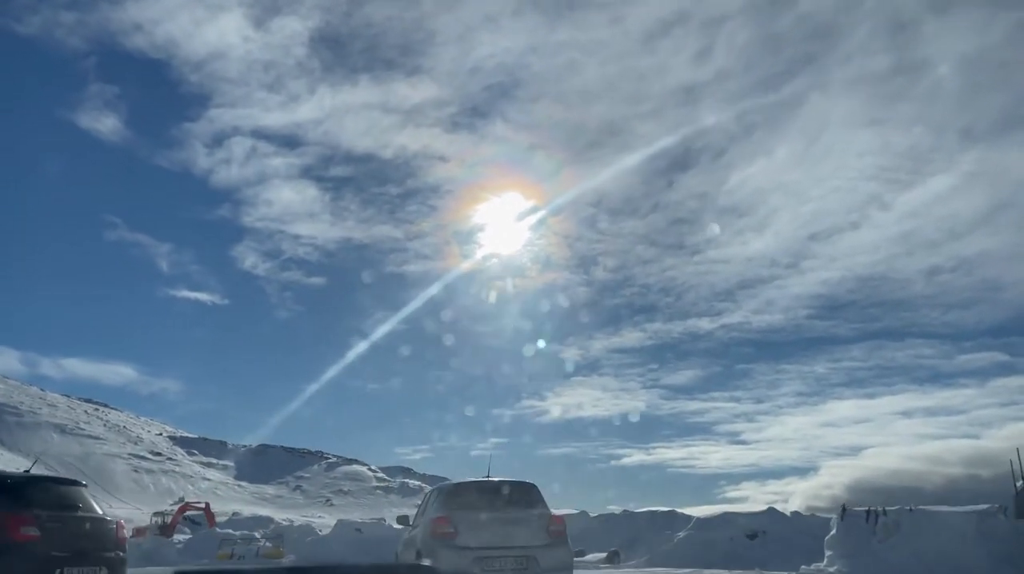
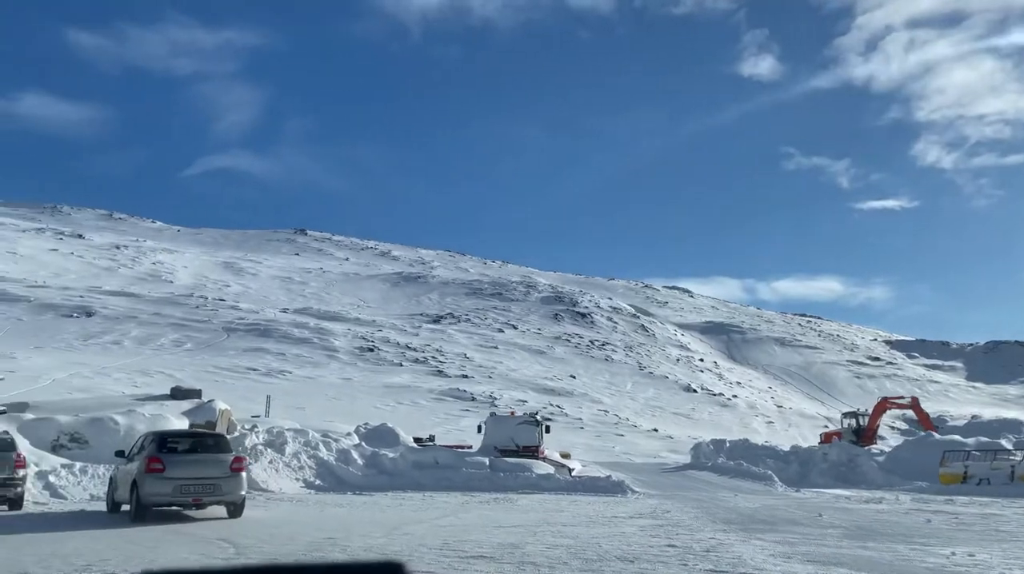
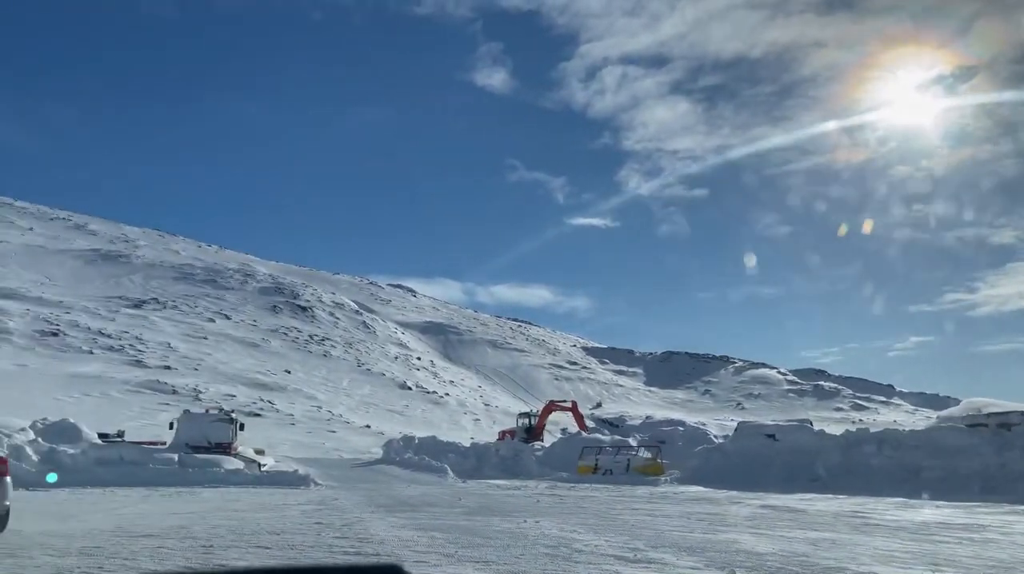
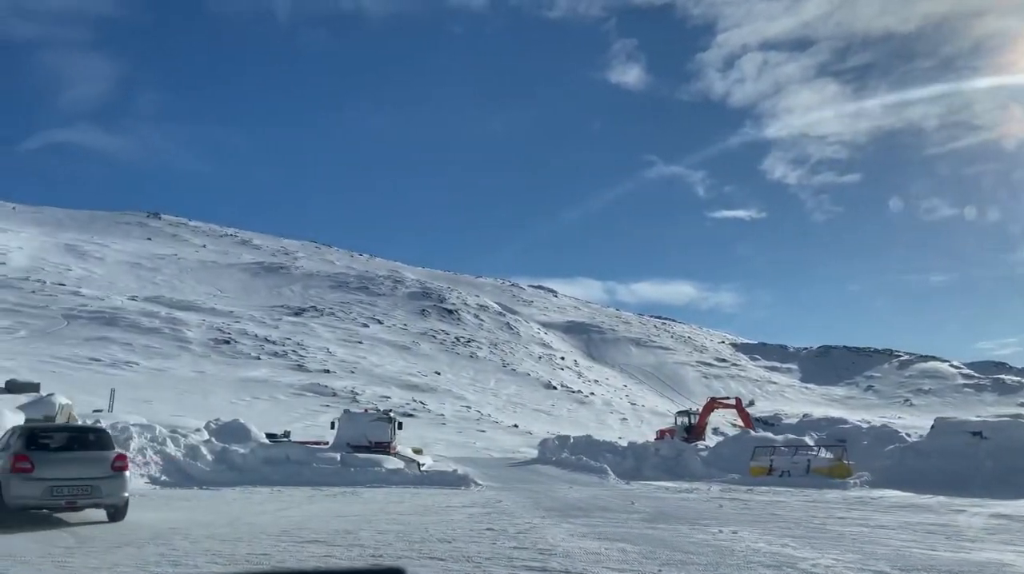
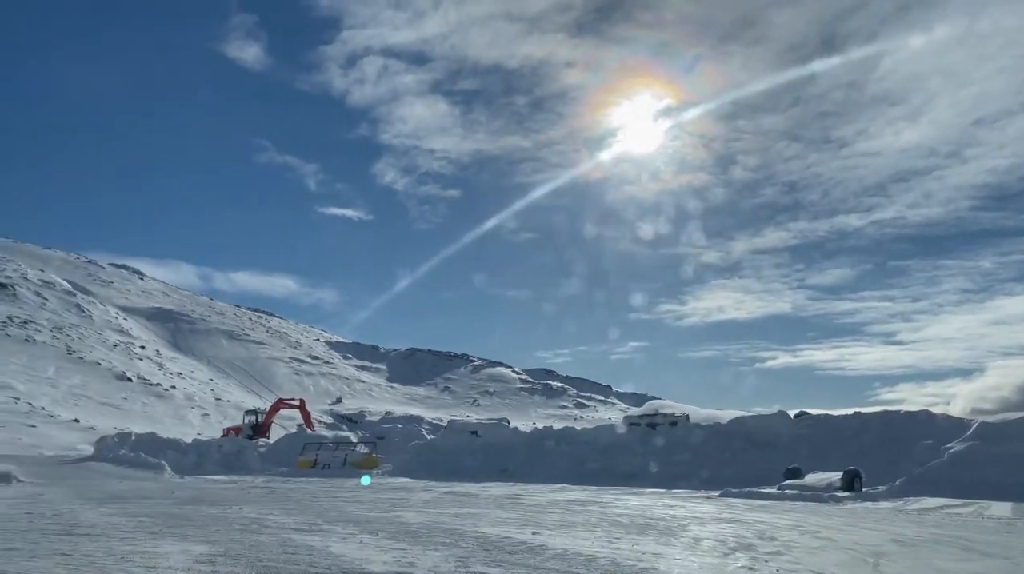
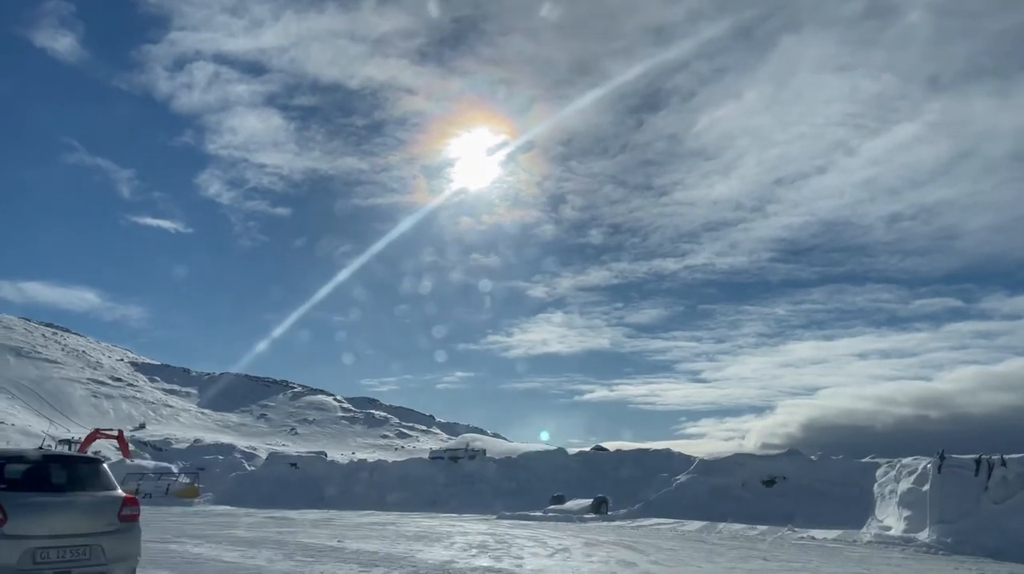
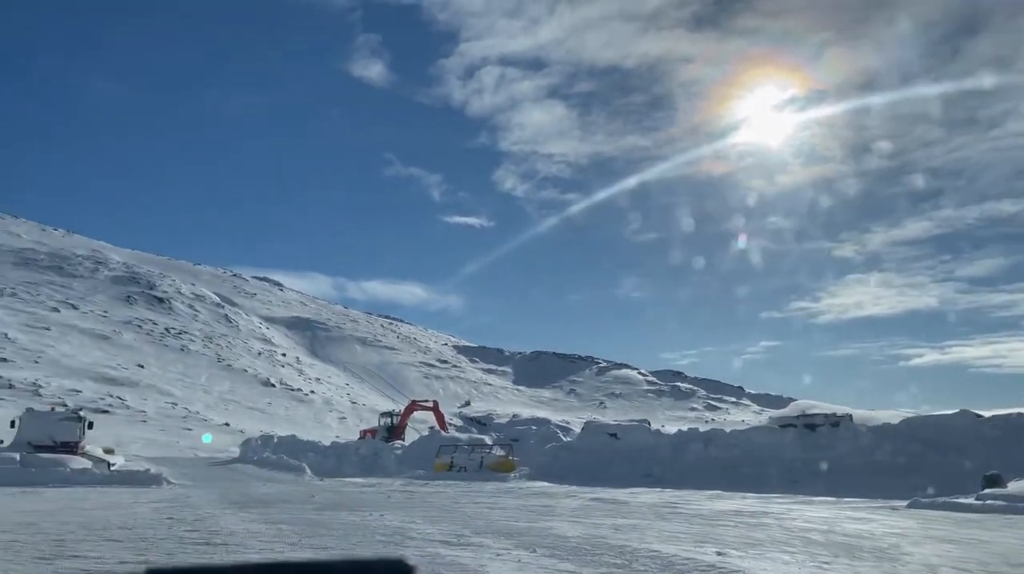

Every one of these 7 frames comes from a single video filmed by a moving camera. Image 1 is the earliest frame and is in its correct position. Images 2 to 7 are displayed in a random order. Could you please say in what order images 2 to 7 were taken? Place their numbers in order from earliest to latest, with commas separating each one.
6, 5, 7, 3, 4, 2
